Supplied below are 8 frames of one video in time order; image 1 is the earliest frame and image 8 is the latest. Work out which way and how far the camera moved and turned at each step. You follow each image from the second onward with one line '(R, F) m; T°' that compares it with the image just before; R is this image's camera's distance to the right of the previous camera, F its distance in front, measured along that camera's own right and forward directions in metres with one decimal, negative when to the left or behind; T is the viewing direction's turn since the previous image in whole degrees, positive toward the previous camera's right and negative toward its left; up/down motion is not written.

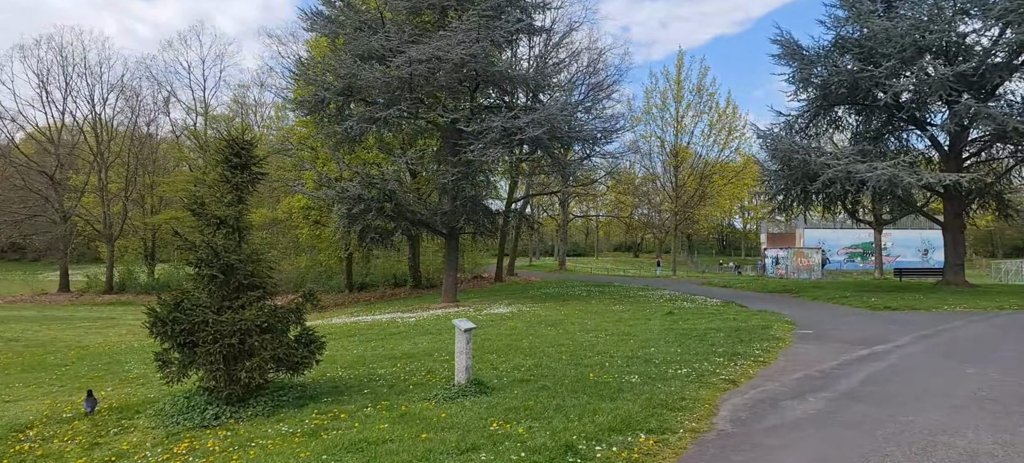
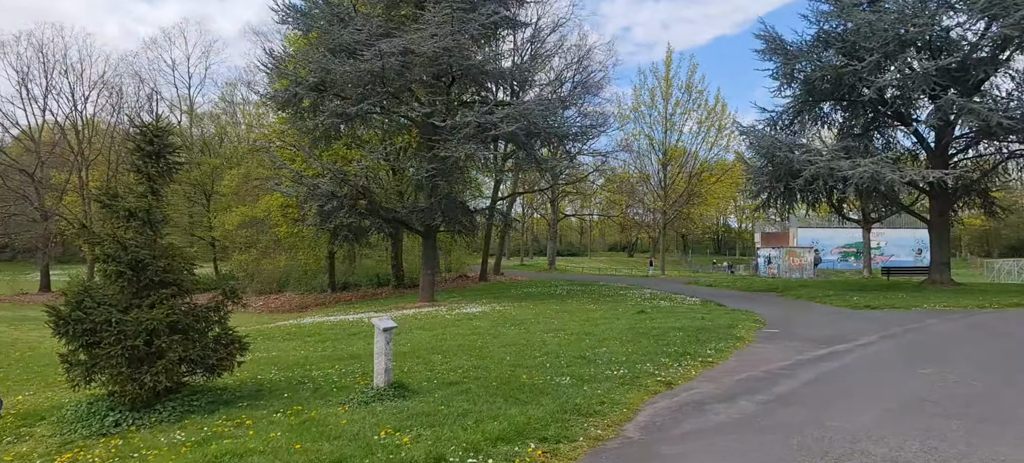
(+0.7, +0.4) m; 0°
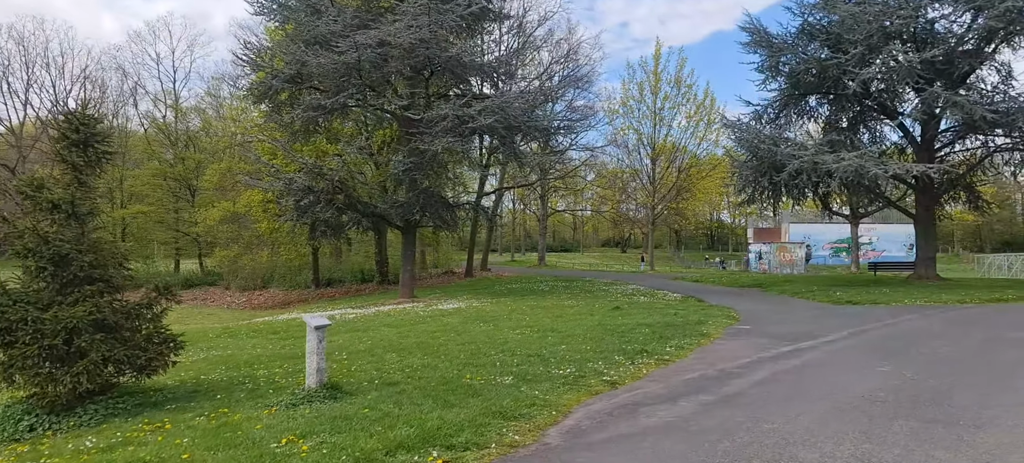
(+0.5, +0.3) m; 0°
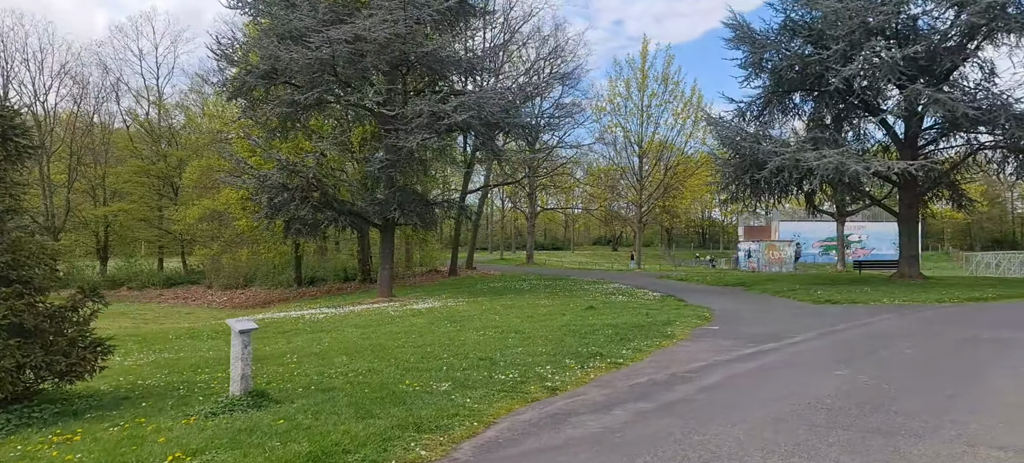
(+0.5, +0.3) m; 0°
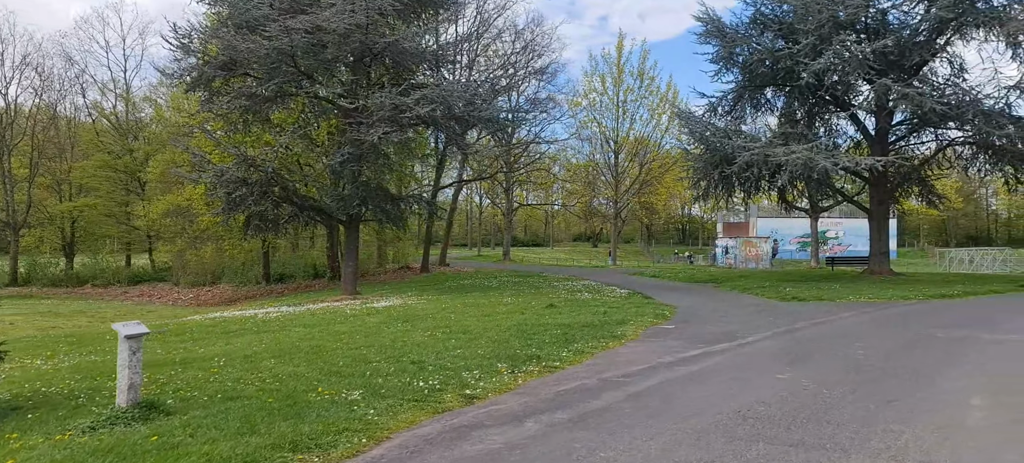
(+0.6, +0.4) m; +1°
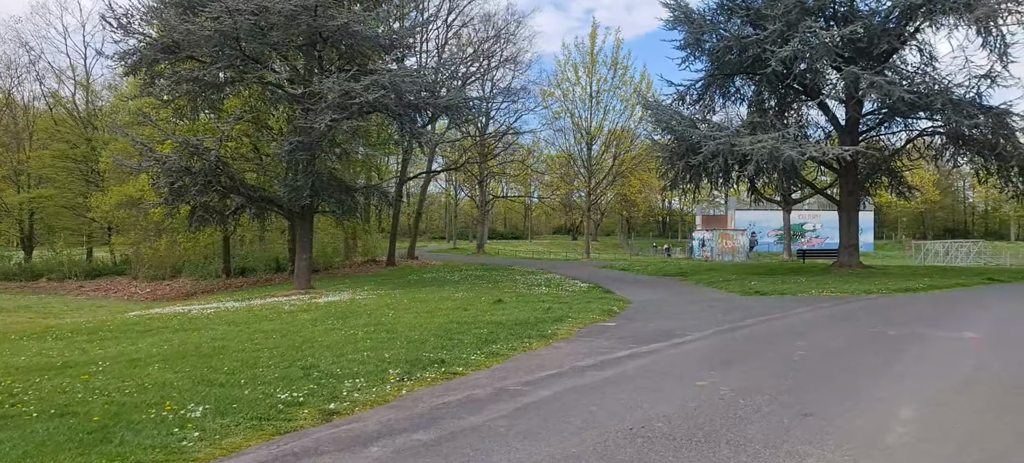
(+0.8, +0.7) m; +1°
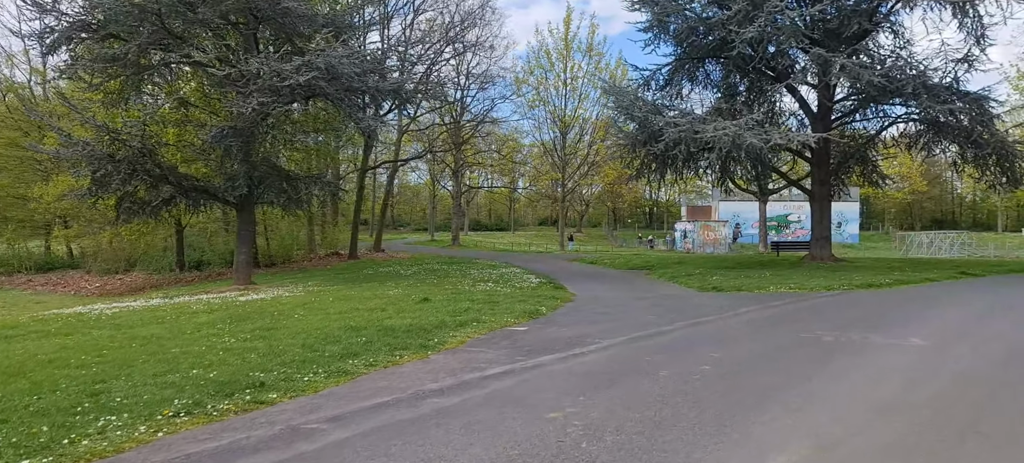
(+1.3, +1.2) m; +1°
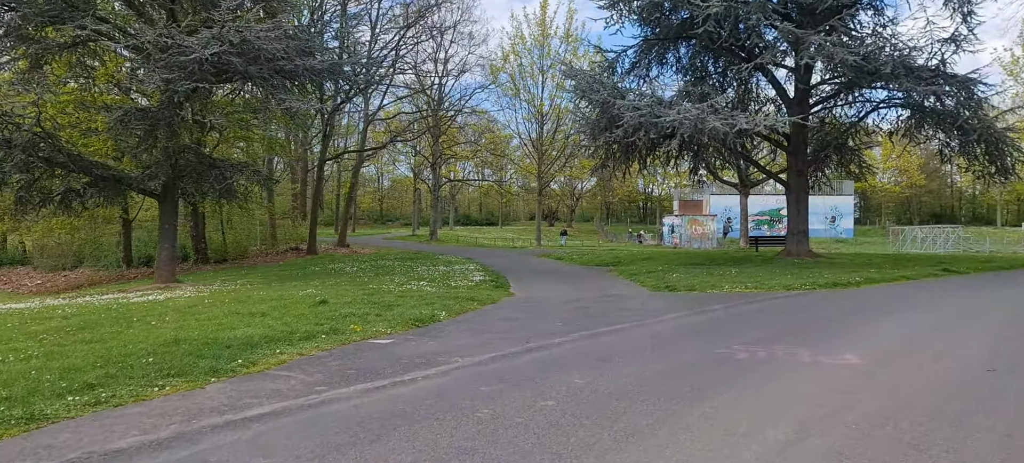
(+1.6, +1.7) m; 0°
